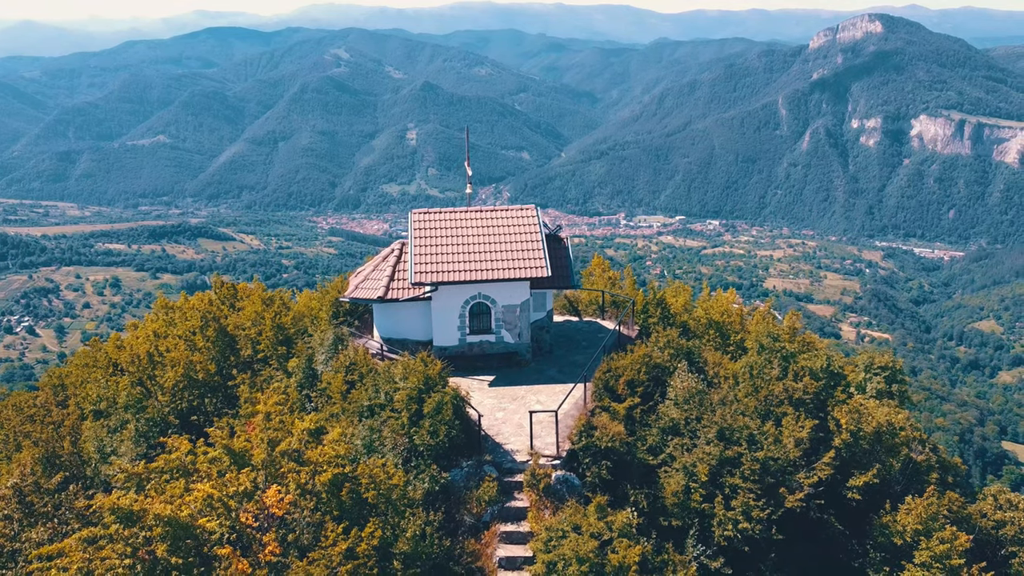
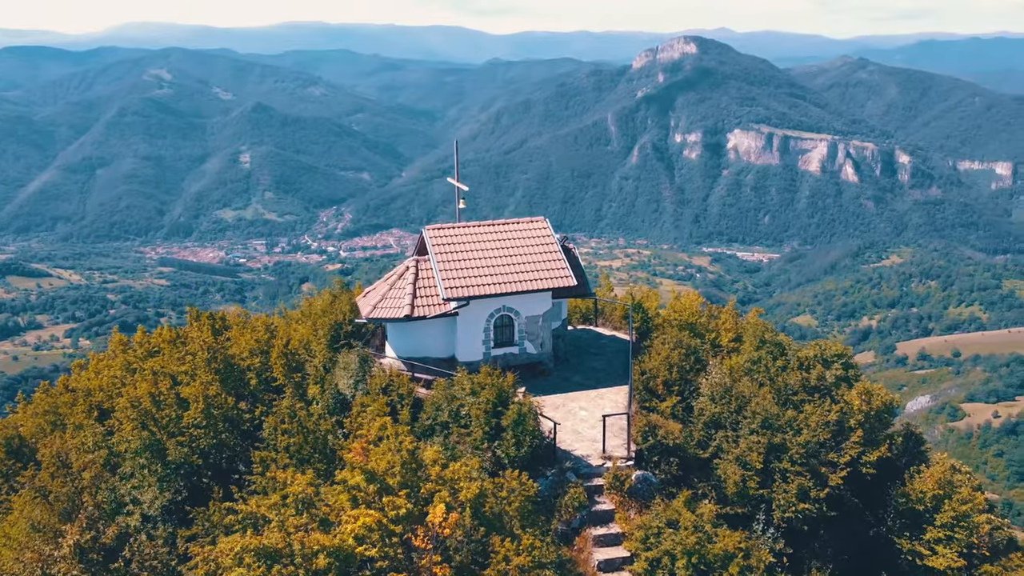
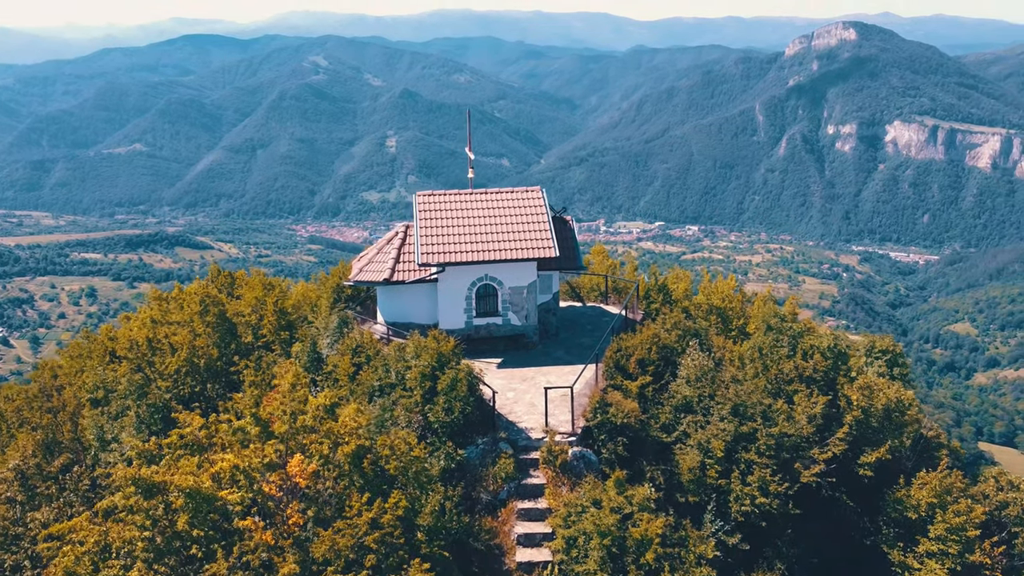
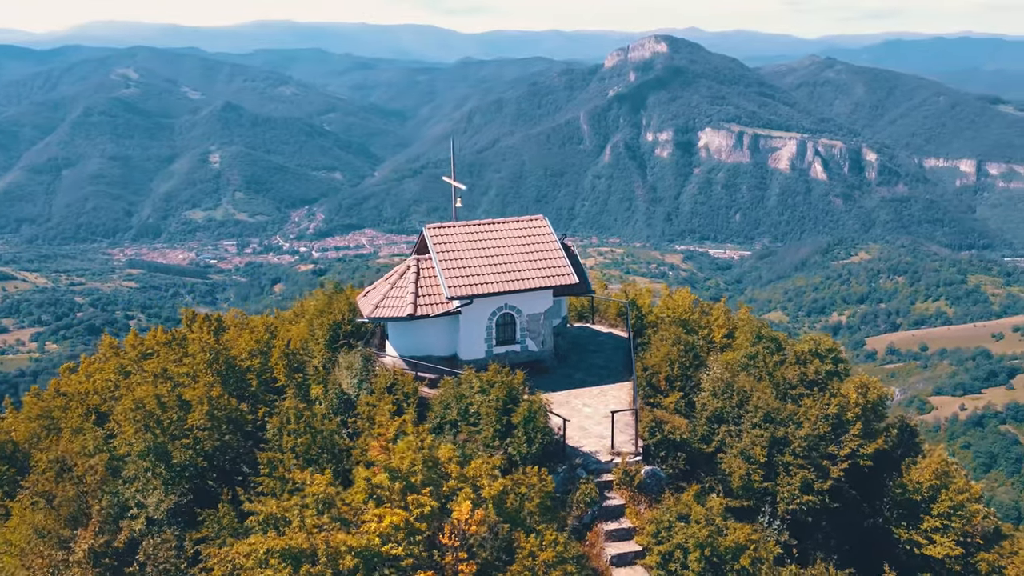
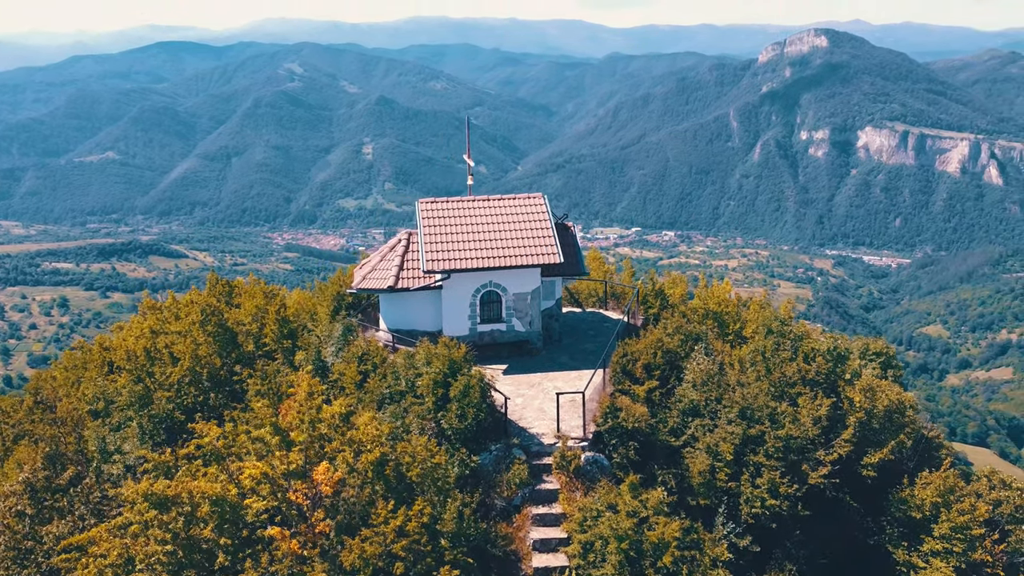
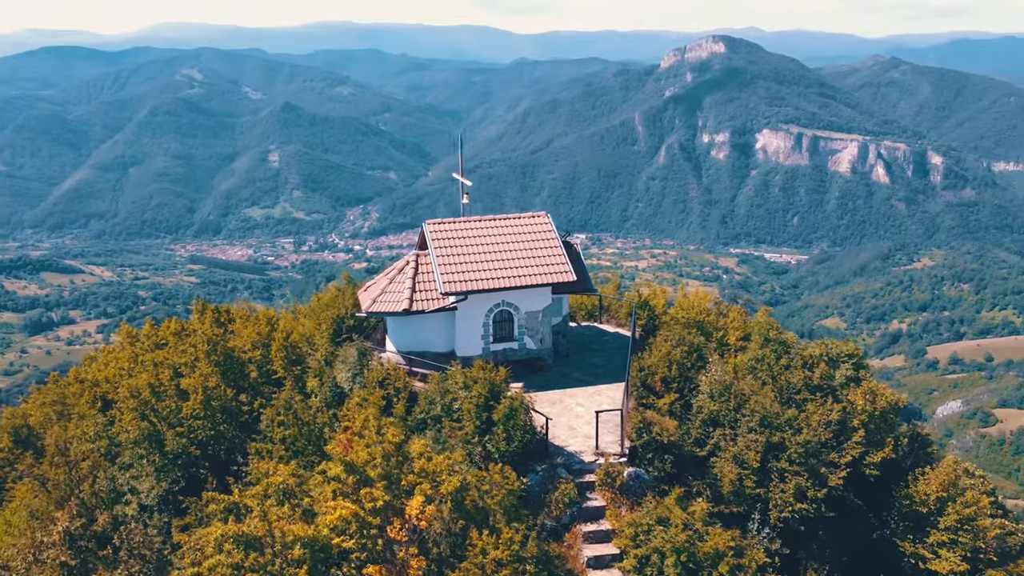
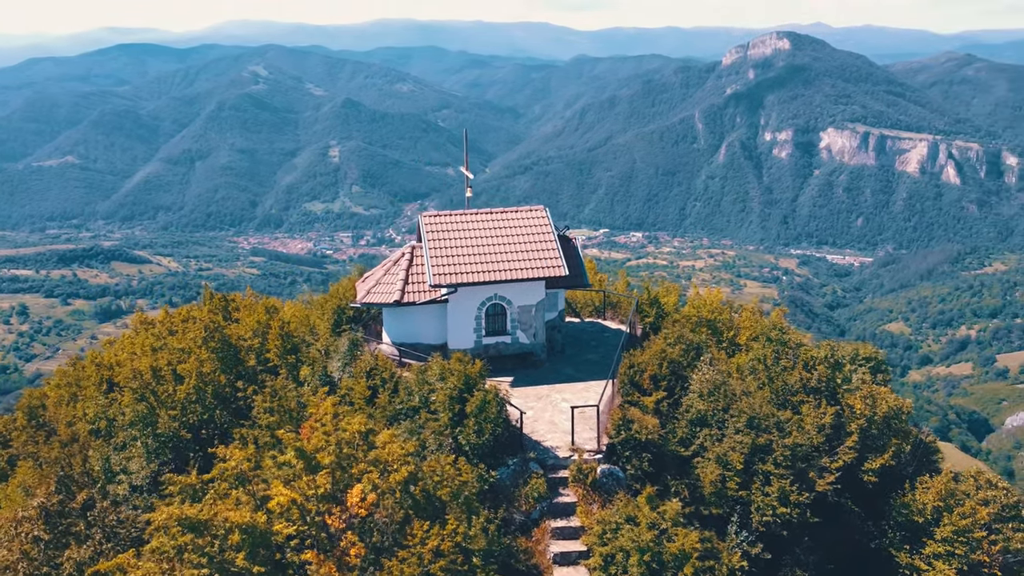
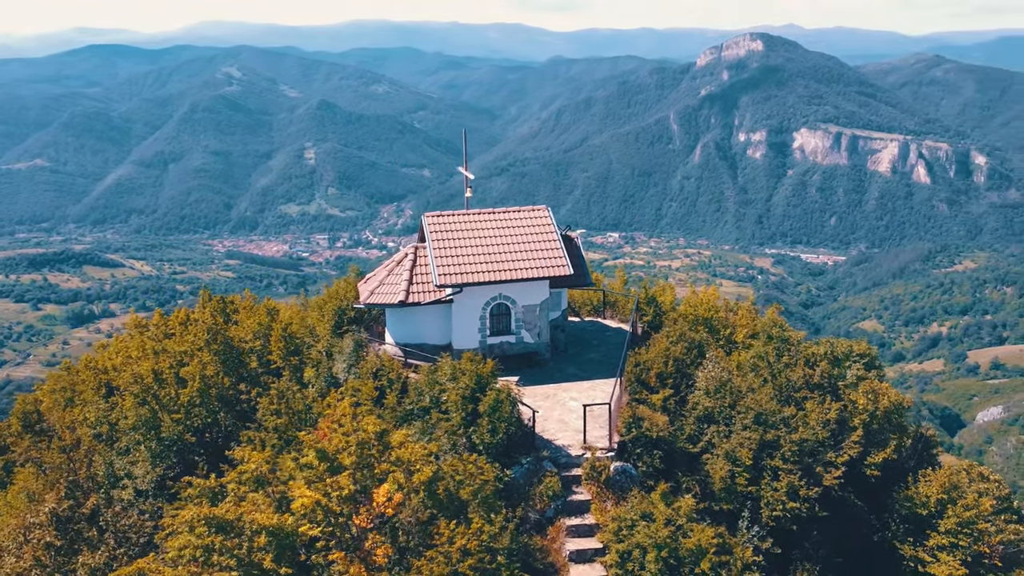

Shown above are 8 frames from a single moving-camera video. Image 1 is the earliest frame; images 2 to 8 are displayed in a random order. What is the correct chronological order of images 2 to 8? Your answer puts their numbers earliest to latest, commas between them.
3, 5, 7, 8, 6, 2, 4
